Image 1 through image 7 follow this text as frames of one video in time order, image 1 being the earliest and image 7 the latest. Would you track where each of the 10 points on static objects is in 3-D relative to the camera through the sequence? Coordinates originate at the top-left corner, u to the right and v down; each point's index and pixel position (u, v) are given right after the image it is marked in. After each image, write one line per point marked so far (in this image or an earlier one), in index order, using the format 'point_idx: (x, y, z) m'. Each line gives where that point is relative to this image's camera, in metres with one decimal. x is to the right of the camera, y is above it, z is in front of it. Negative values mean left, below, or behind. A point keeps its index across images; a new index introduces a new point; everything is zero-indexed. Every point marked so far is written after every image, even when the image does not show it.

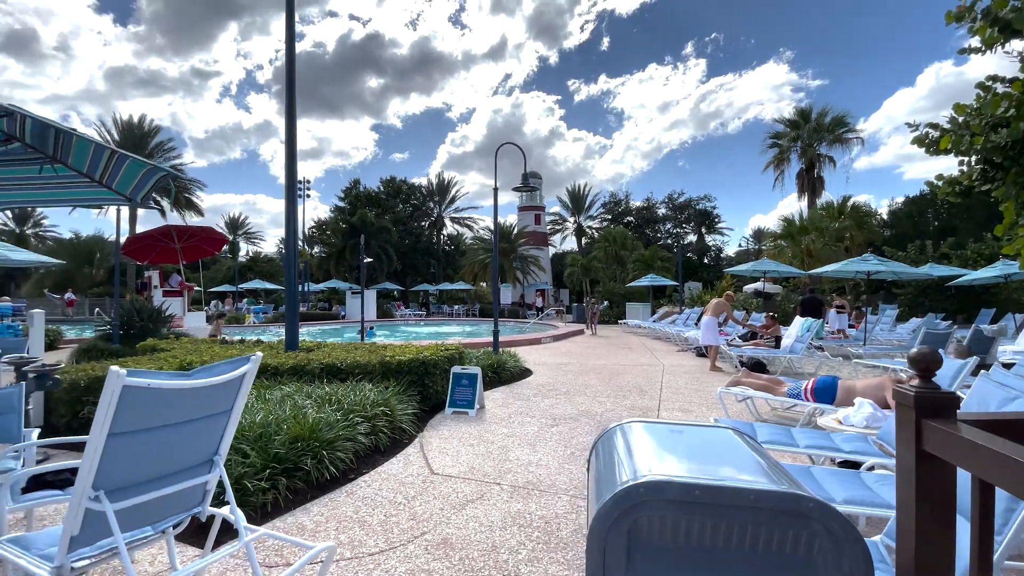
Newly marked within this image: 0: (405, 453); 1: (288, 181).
0: (-1.1, -1.6, +4.7) m
1: (-3.5, +1.7, +7.3) m
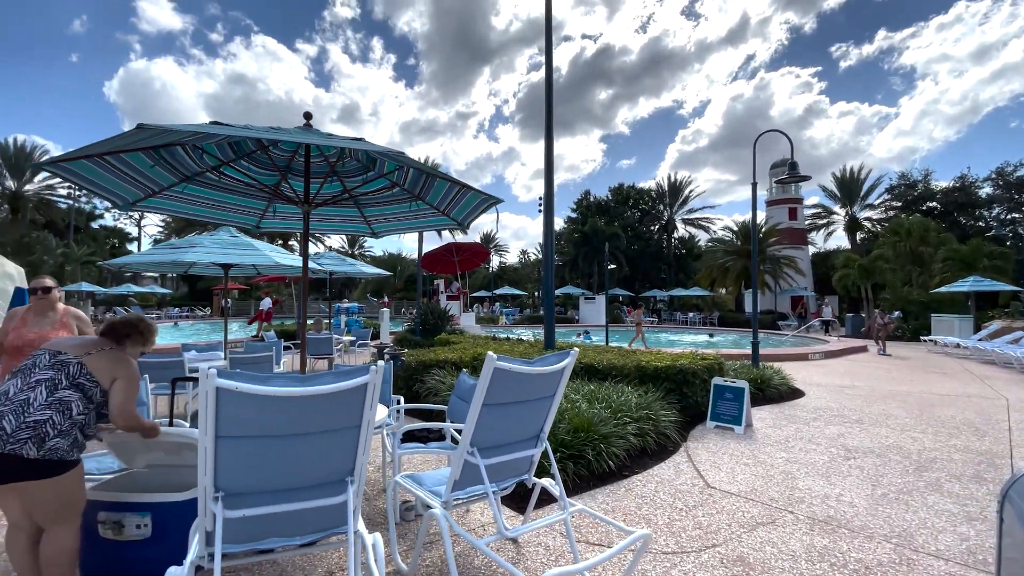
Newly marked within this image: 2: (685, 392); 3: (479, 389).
0: (+1.6, -1.7, +4.6) m
1: (+0.6, +1.6, +8.1) m
2: (+2.3, -1.3, +6.1) m
3: (-0.2, -0.5, +2.2) m
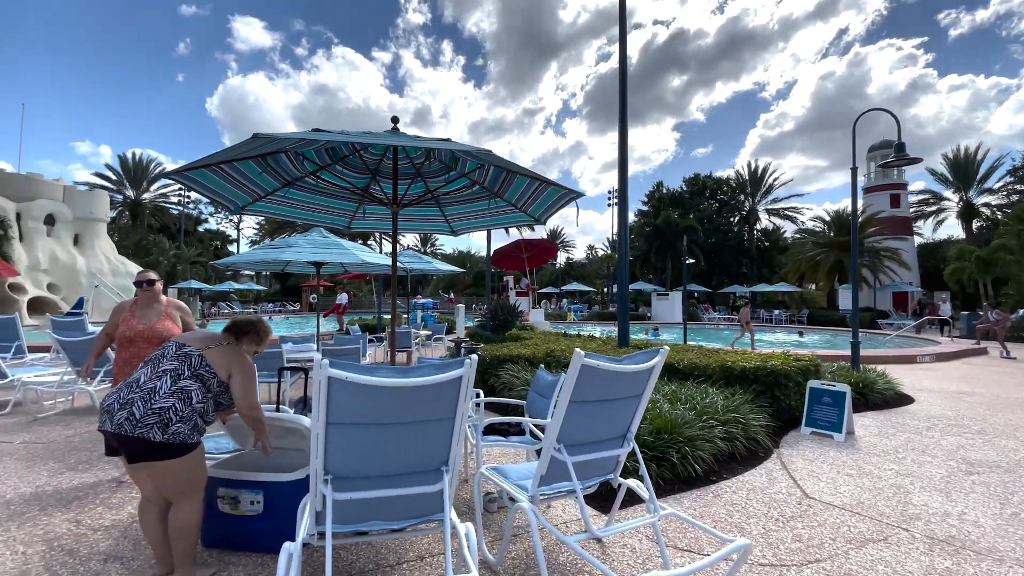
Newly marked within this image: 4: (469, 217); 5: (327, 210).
0: (+2.3, -1.6, +4.3) m
1: (+1.8, +1.6, +7.9) m
2: (+3.2, -1.3, +5.7) m
3: (+0.3, -0.5, +2.2) m
4: (-0.4, +0.7, +4.6) m
5: (-1.6, +0.7, +4.3) m
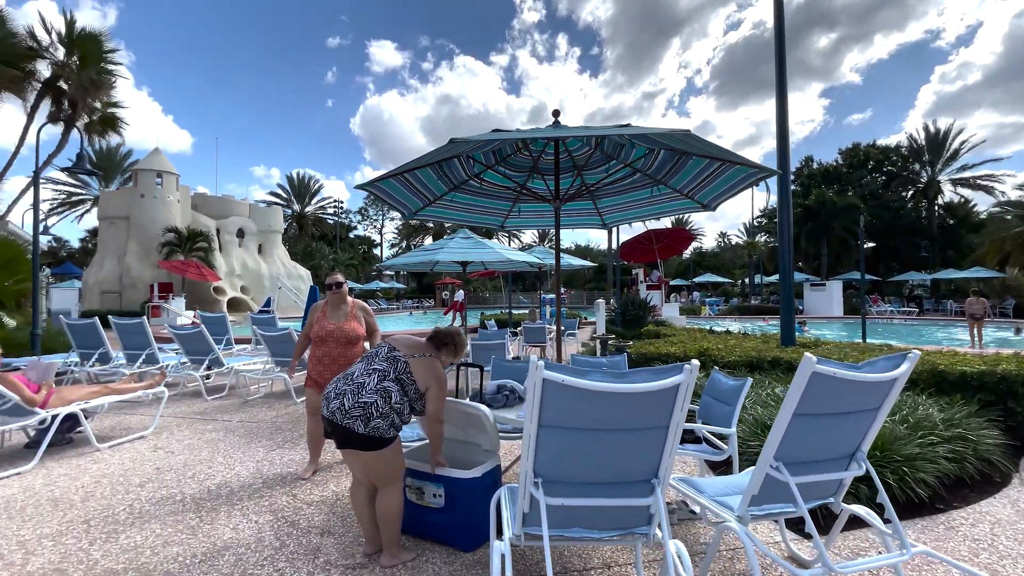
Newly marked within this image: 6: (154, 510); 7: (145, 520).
0: (+3.7, -1.5, +3.5) m
1: (+4.0, +1.8, +7.0) m
2: (+4.9, -1.2, +4.6) m
3: (+1.1, -0.4, +1.9) m
4: (+1.0, +0.7, +4.3) m
5: (-0.2, +0.7, +4.4) m
6: (-2.5, -1.5, +3.2) m
7: (-2.4, -1.5, +3.1) m
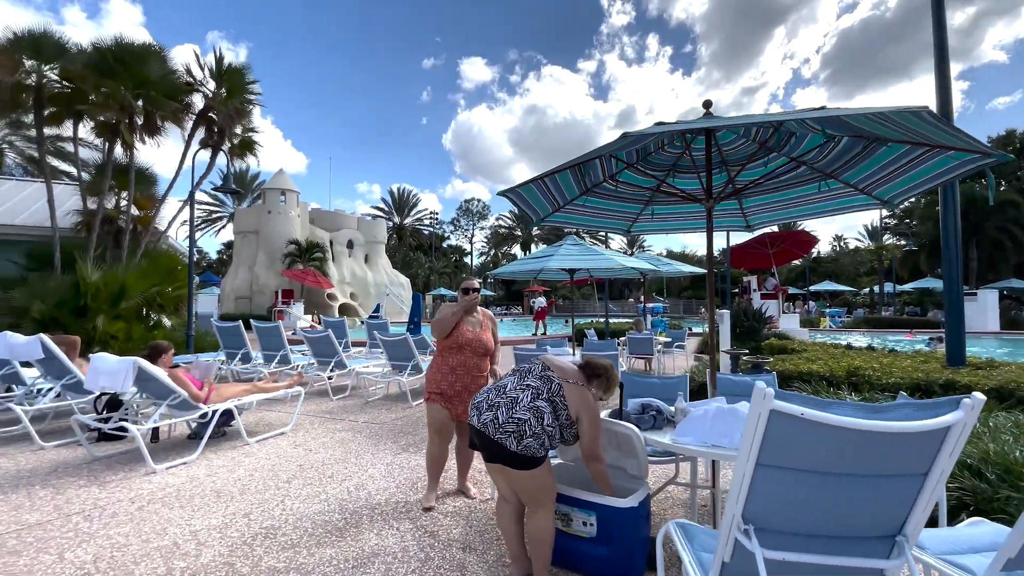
0: (+4.6, -1.6, +2.5) m
1: (+5.6, +1.6, +5.9) m
2: (+6.0, -1.2, +3.4) m
3: (+1.8, -0.5, +1.4) m
4: (+2.2, +0.7, +3.9) m
5: (+0.9, +0.6, +4.1) m
6: (-1.5, -1.6, +3.4) m
7: (-1.5, -1.6, +3.2) m
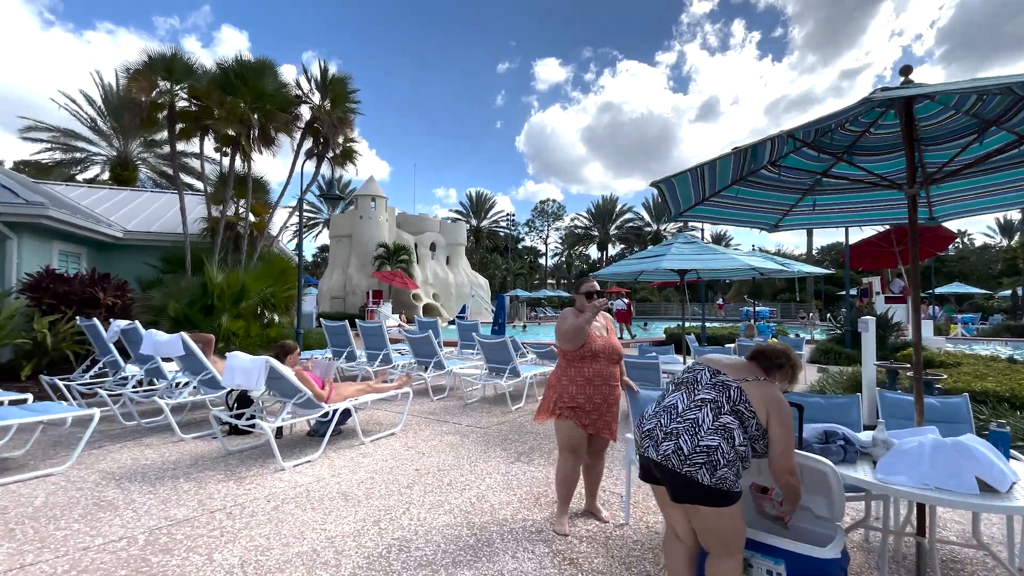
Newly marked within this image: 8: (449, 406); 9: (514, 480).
0: (+5.3, -1.6, +1.4) m
1: (+6.8, +1.6, +4.7) m
2: (+6.8, -1.3, +2.1) m
3: (+2.4, -0.5, +0.8) m
4: (+3.1, +0.6, +3.2) m
5: (+1.9, +0.6, +3.6) m
6: (-0.6, -1.6, +3.2) m
7: (-0.6, -1.6, +3.1) m
8: (-0.9, -1.7, +7.0) m
9: (0.0, -1.7, +4.1) m
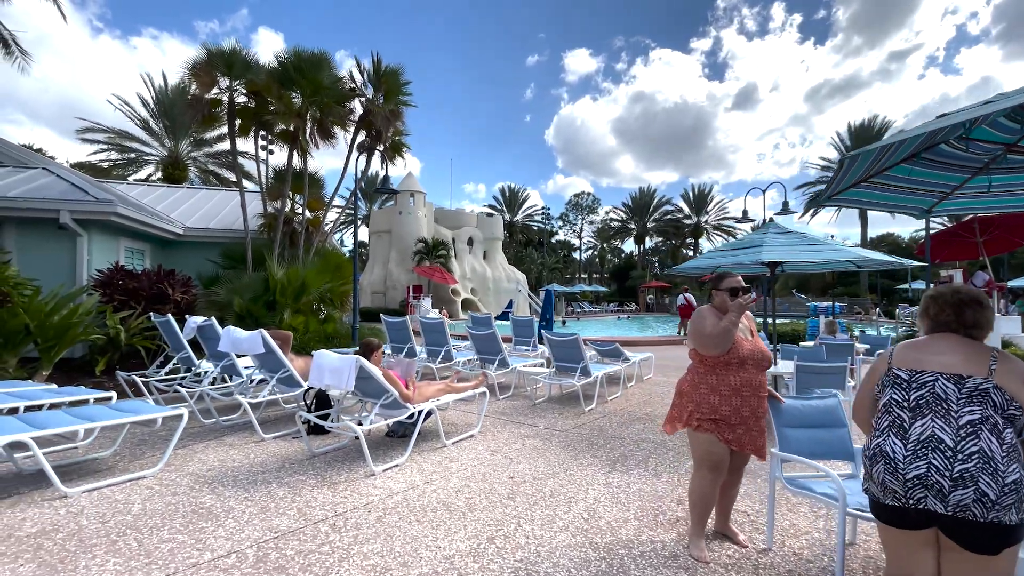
0: (+6.0, -1.6, +0.8) m
1: (+7.7, +1.7, +3.9) m
2: (+7.5, -1.3, +1.4) m
3: (+3.0, -0.5, +0.3) m
4: (+3.9, +0.7, +2.6) m
5: (+2.7, +0.7, +3.1) m
6: (+0.2, -1.6, +3.0) m
7: (+0.2, -1.6, +2.8) m
8: (+0.1, -1.7, +6.7) m
9: (+0.9, -1.6, +3.8) m
